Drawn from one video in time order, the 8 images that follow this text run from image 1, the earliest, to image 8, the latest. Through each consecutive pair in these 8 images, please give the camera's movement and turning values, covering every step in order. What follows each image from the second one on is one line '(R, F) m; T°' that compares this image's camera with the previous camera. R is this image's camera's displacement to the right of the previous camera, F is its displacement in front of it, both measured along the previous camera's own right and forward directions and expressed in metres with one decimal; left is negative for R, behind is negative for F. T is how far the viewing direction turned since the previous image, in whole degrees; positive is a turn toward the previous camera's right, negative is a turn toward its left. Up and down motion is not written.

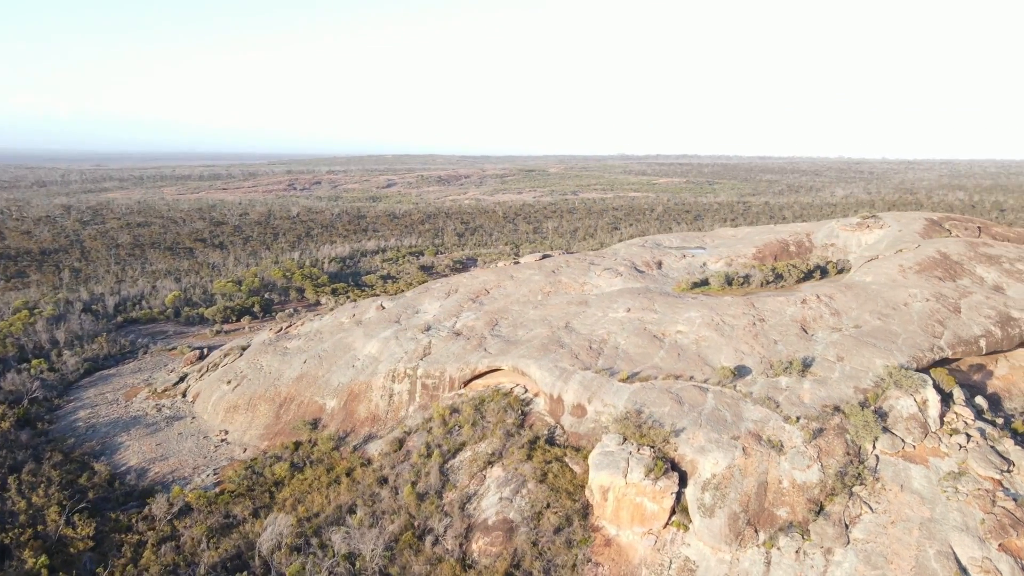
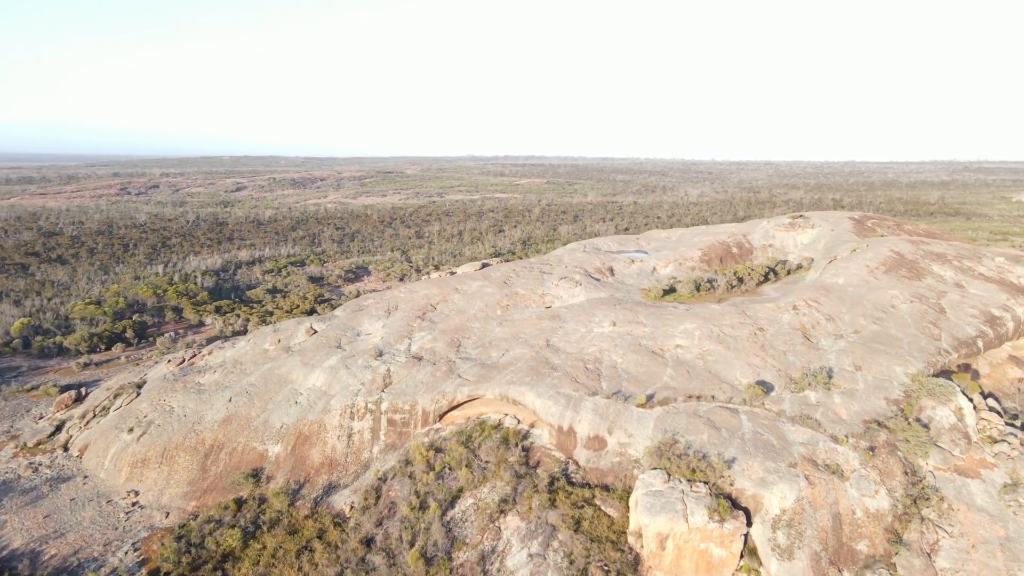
(-3.7, +3.1) m; +12°
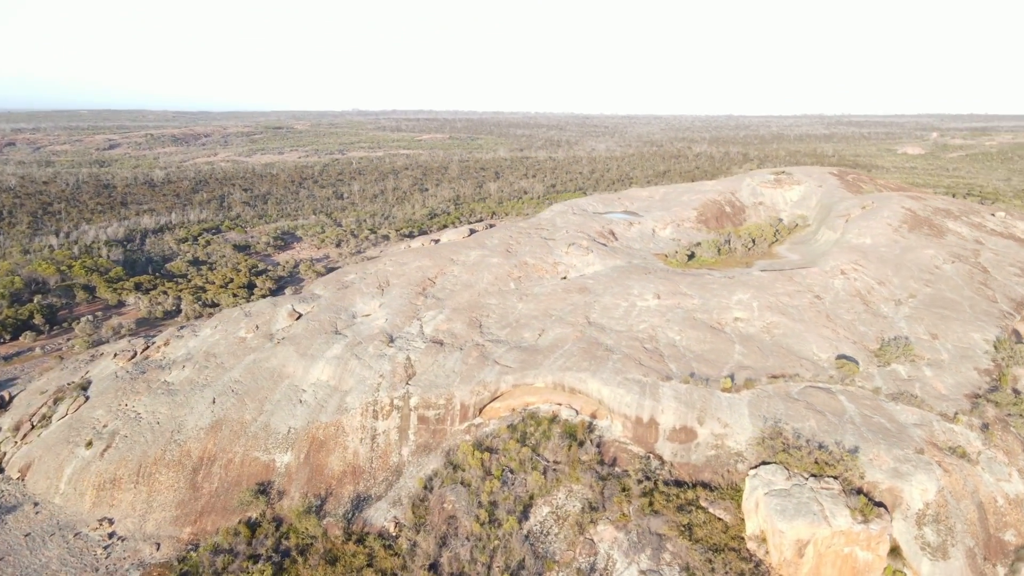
(-3.9, +2.9) m; +8°
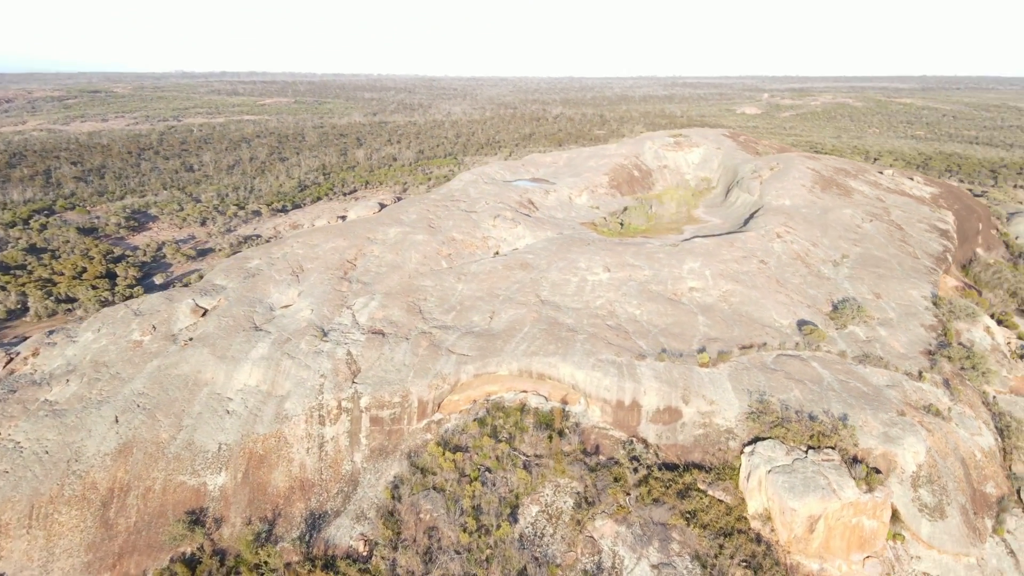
(-2.4, +1.7) m; +11°
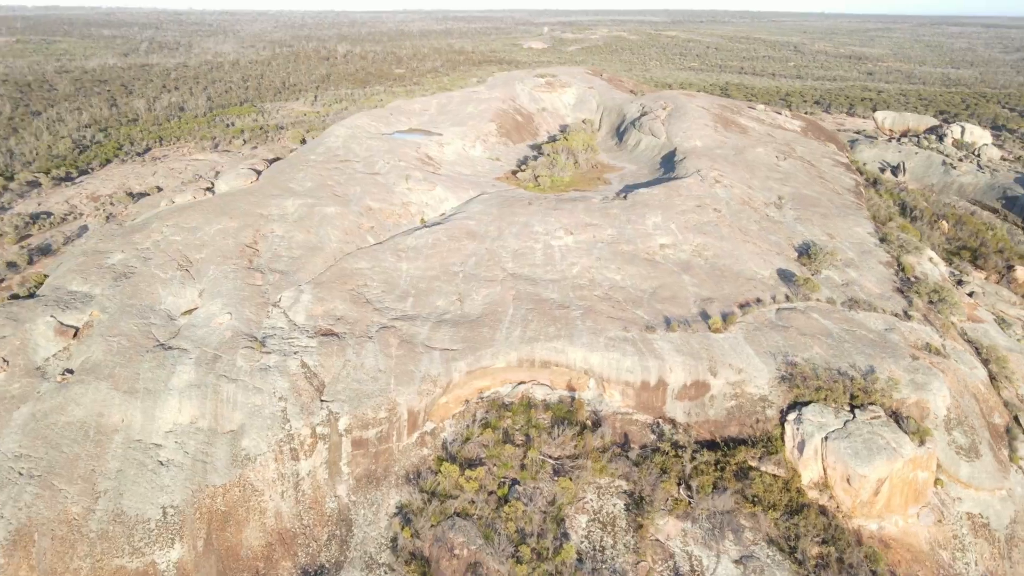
(-4.0, +3.0) m; +16°
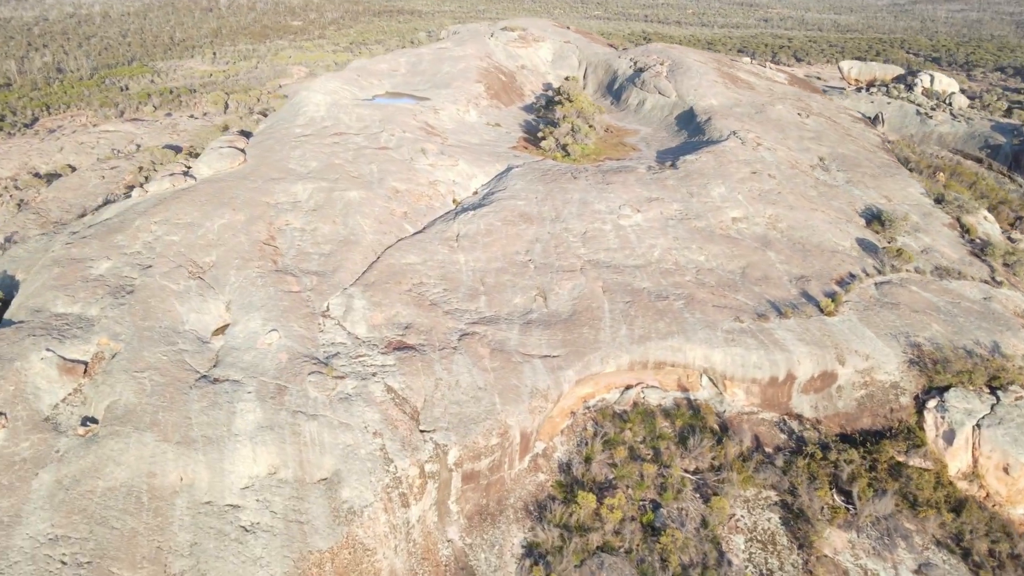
(-3.8, +2.3) m; +8°
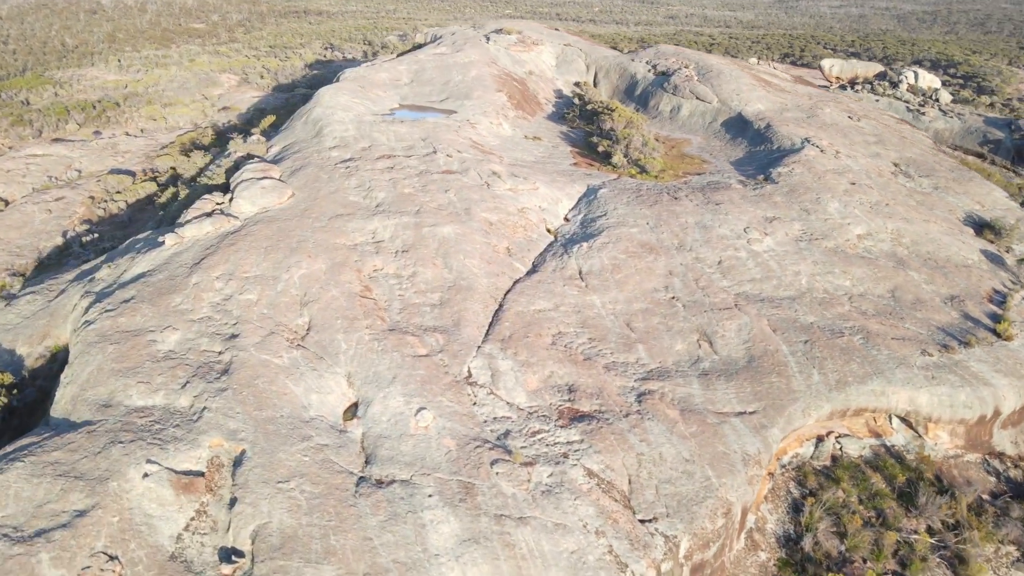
(-4.4, +2.3) m; +8°
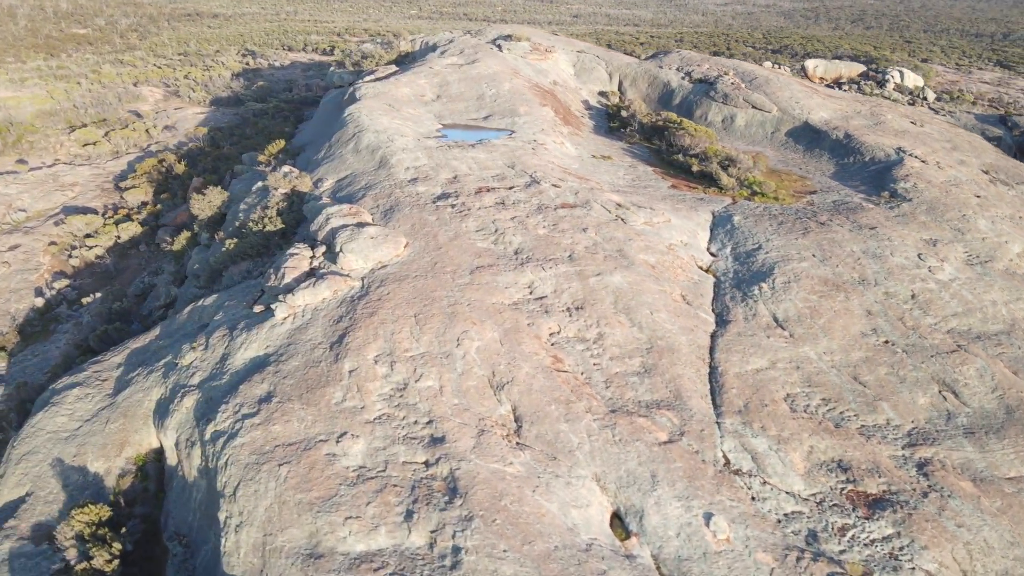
(-4.8, +2.4) m; +8°
